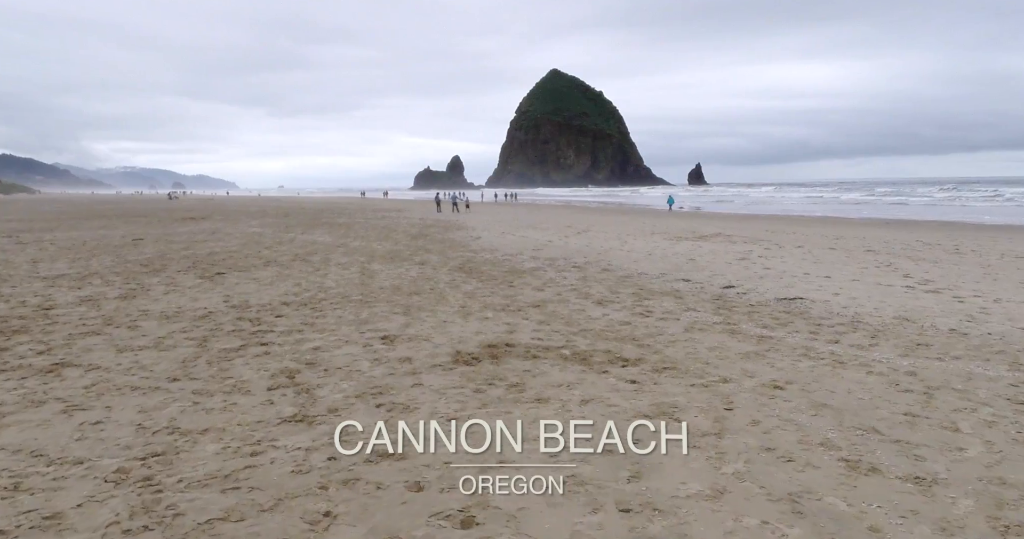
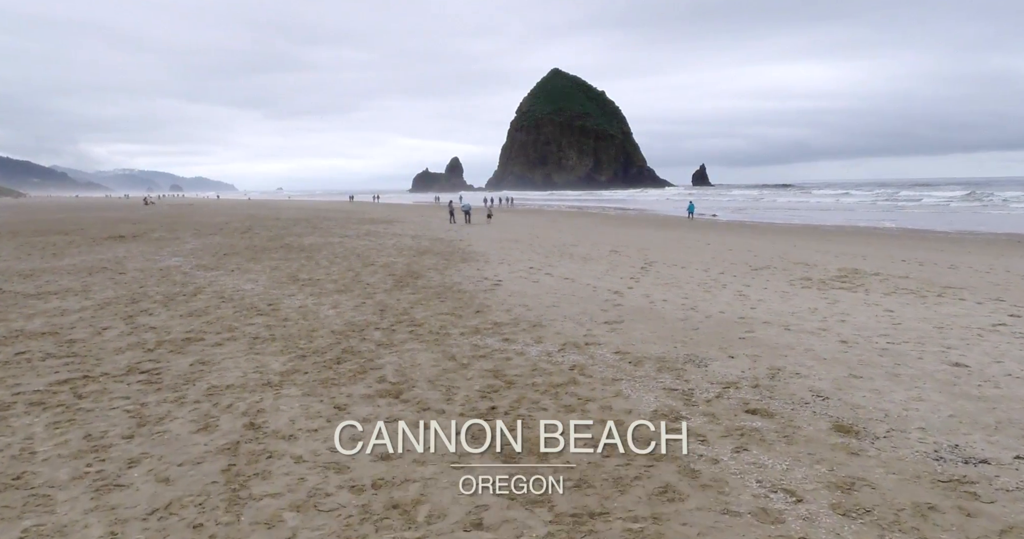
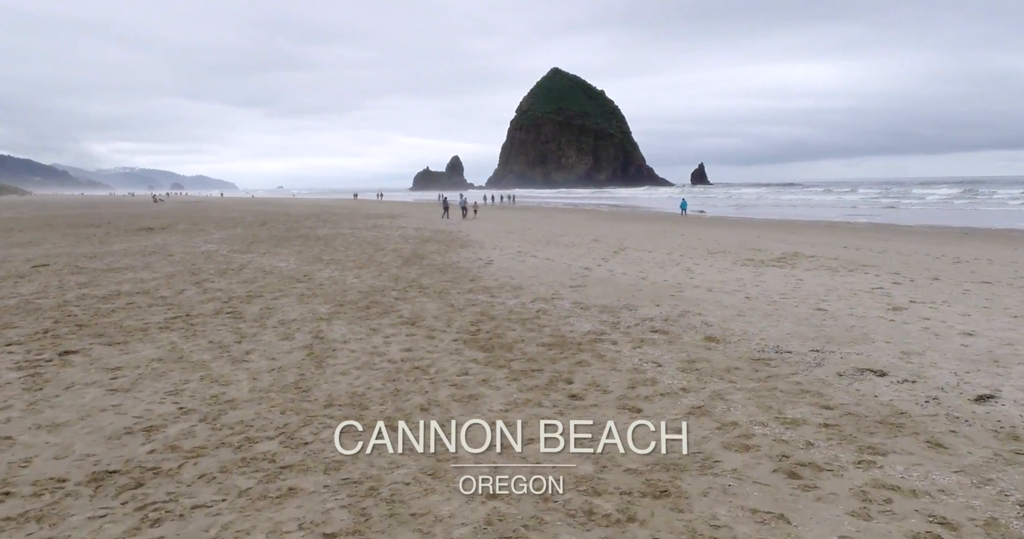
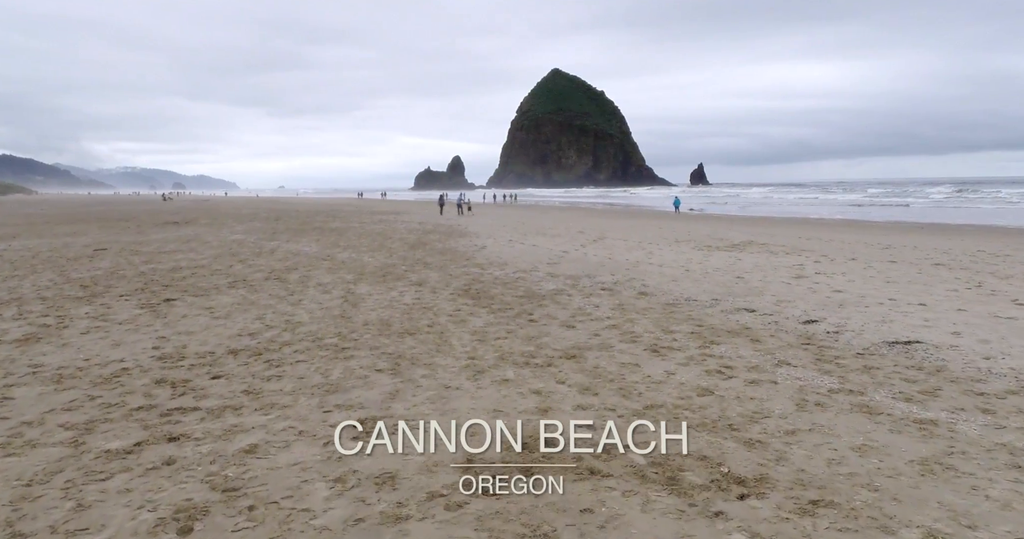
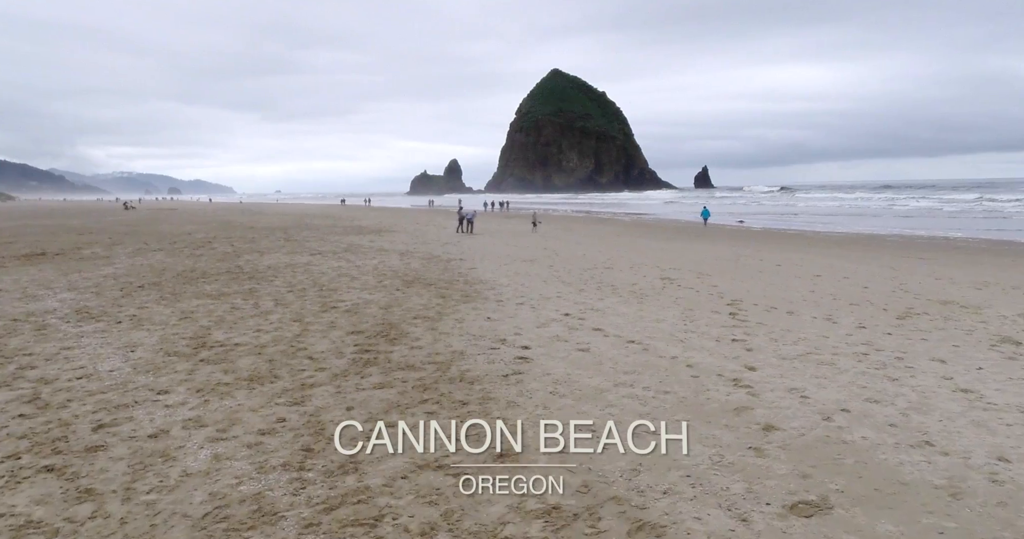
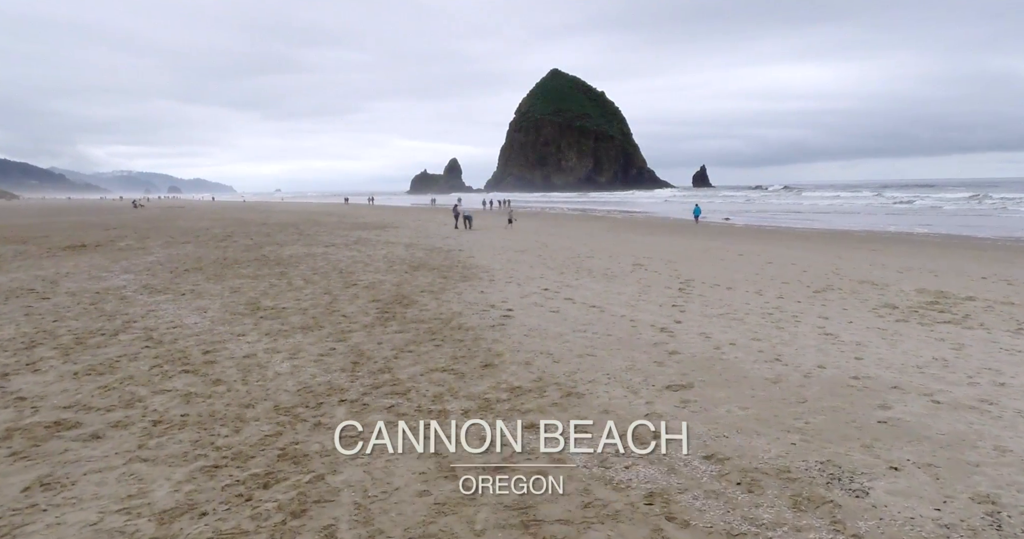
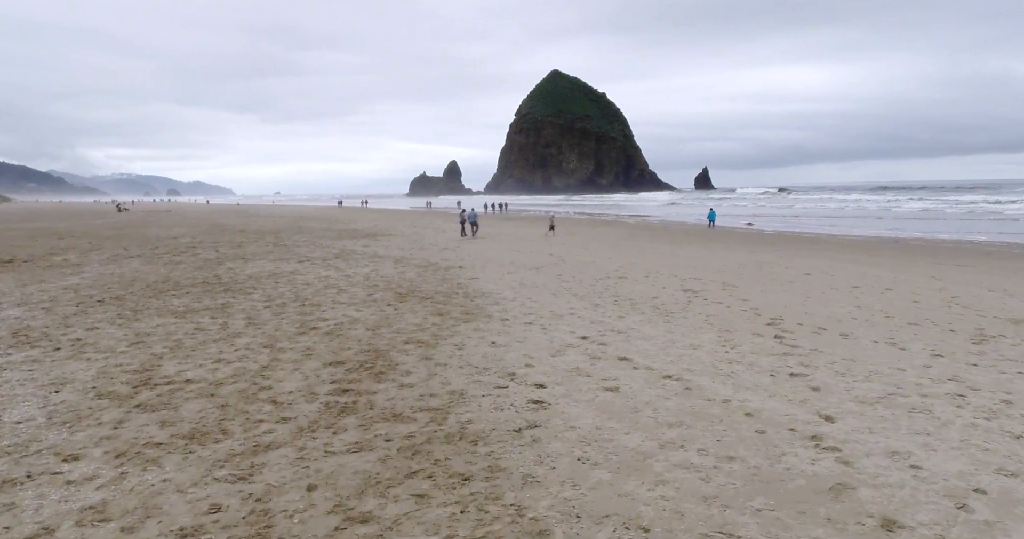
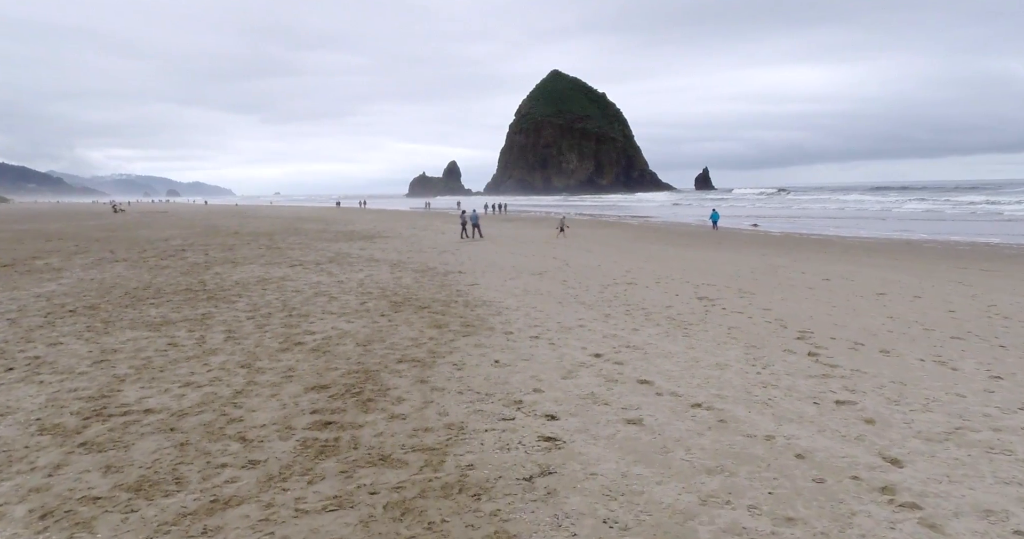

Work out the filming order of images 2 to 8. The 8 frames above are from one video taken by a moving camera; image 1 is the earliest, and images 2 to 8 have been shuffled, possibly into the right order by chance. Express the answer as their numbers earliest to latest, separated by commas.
4, 3, 2, 6, 5, 7, 8
